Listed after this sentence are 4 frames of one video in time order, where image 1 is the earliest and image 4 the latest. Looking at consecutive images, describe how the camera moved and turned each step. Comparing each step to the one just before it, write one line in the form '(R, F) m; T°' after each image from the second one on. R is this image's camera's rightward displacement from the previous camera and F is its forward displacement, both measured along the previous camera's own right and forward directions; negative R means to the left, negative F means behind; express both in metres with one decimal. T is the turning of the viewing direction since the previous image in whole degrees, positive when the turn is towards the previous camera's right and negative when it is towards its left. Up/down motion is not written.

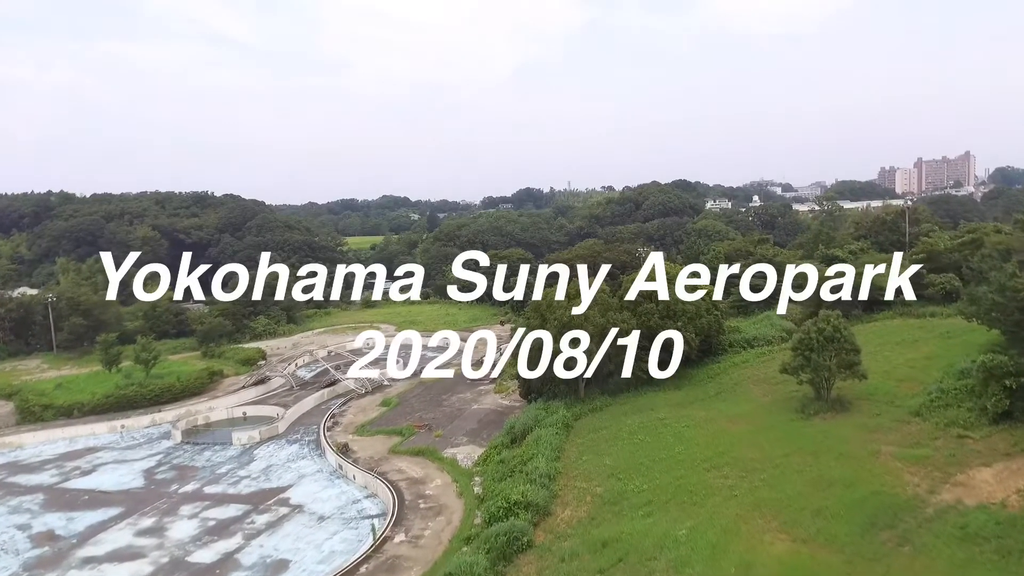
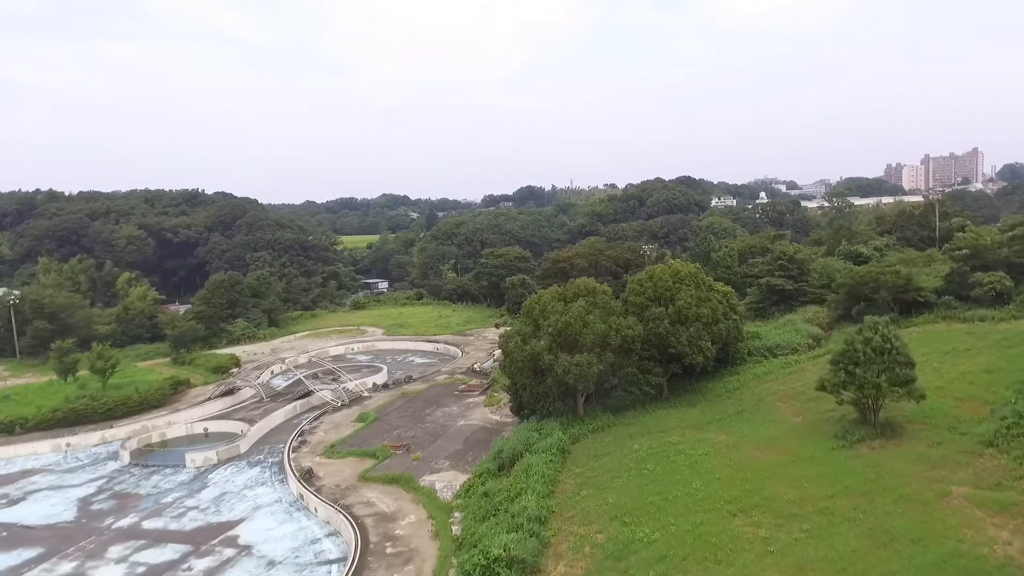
(+0.5, +3.3) m; 0°
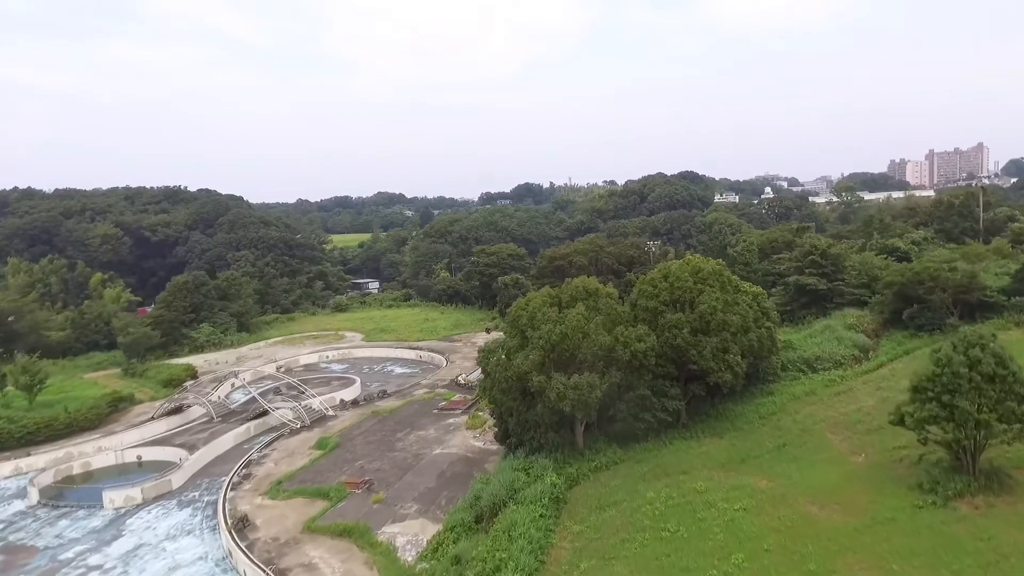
(+0.5, +4.3) m; 0°
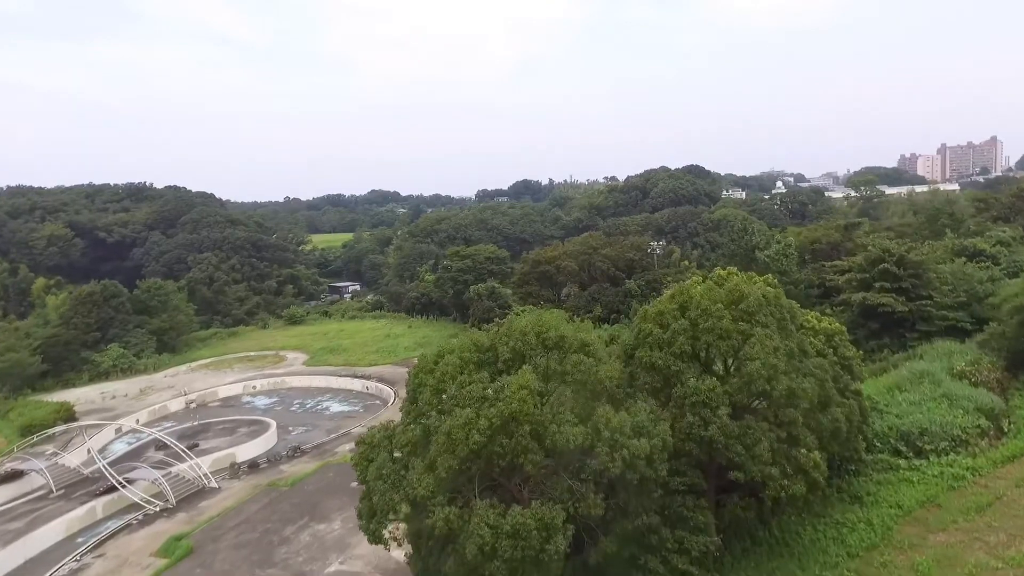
(+1.6, +7.7) m; 0°
